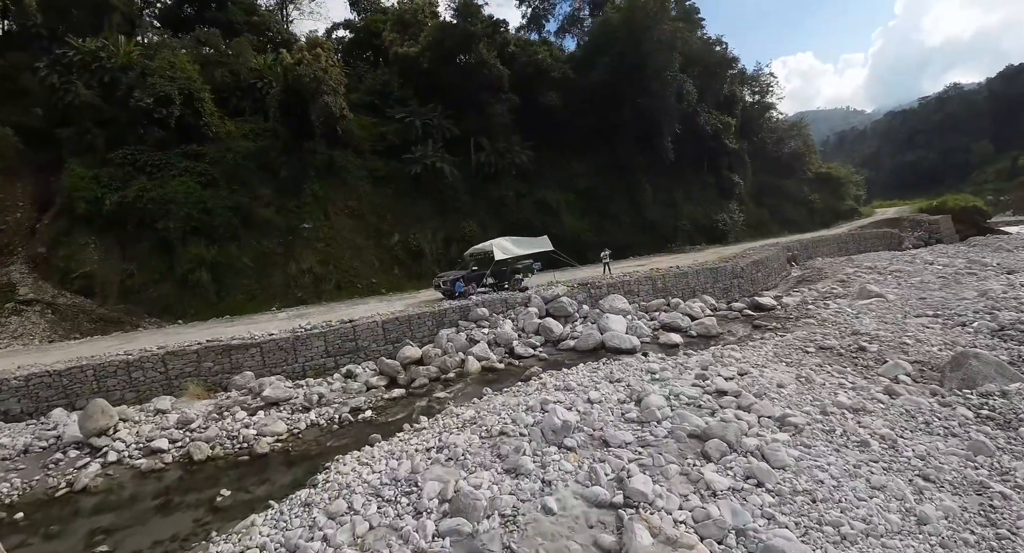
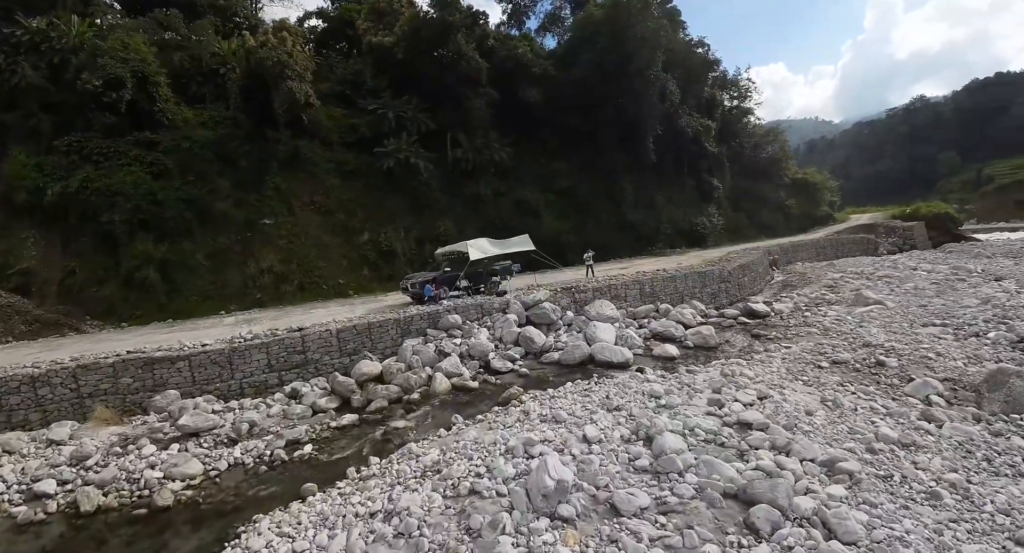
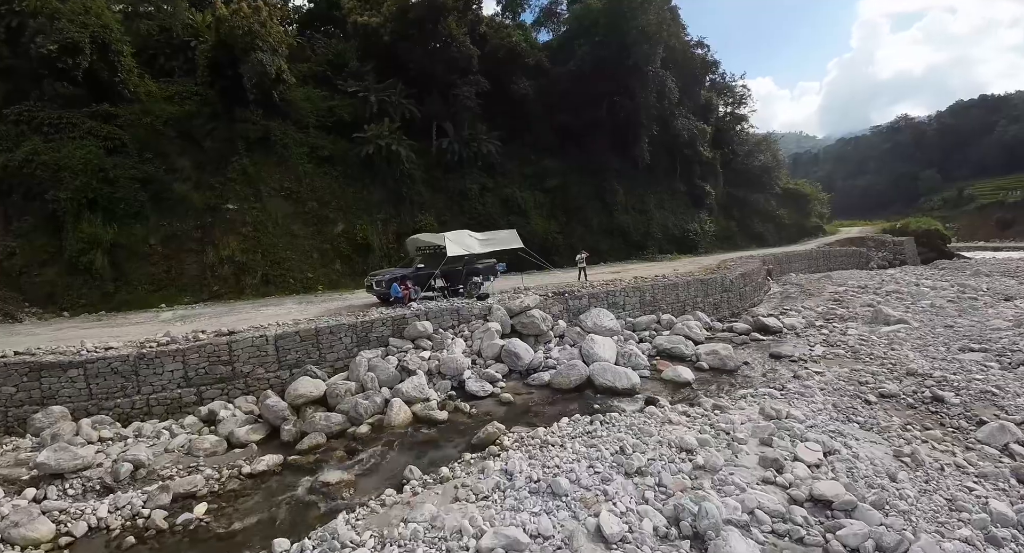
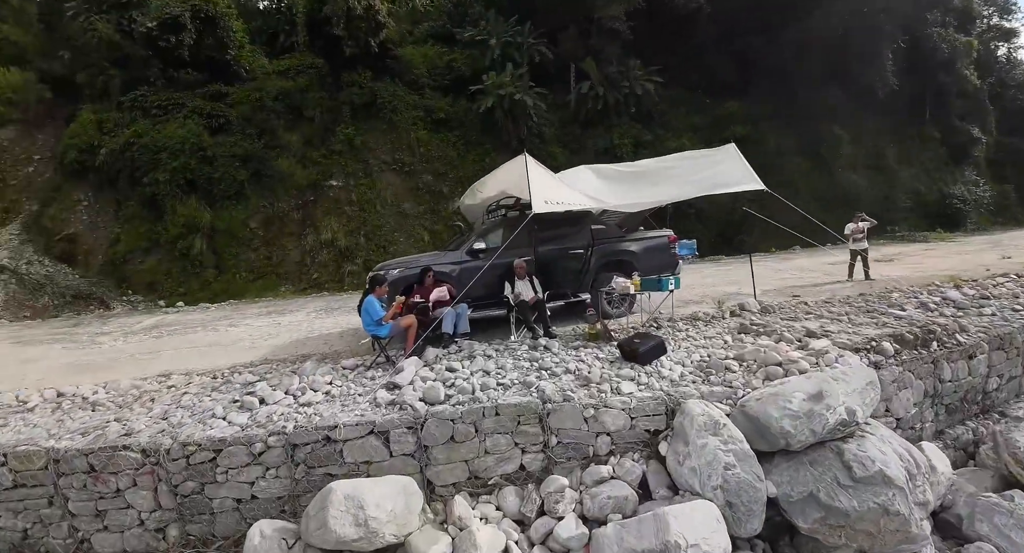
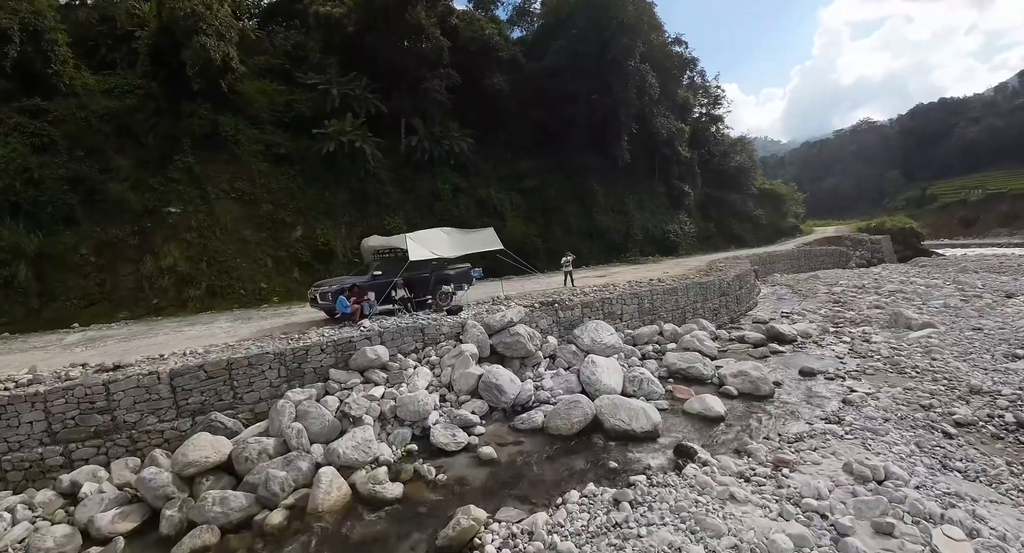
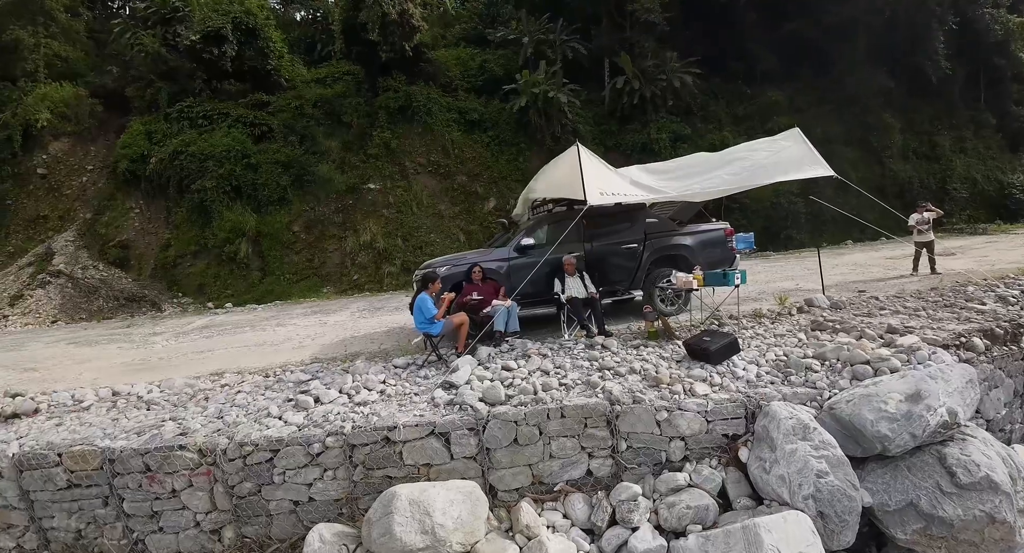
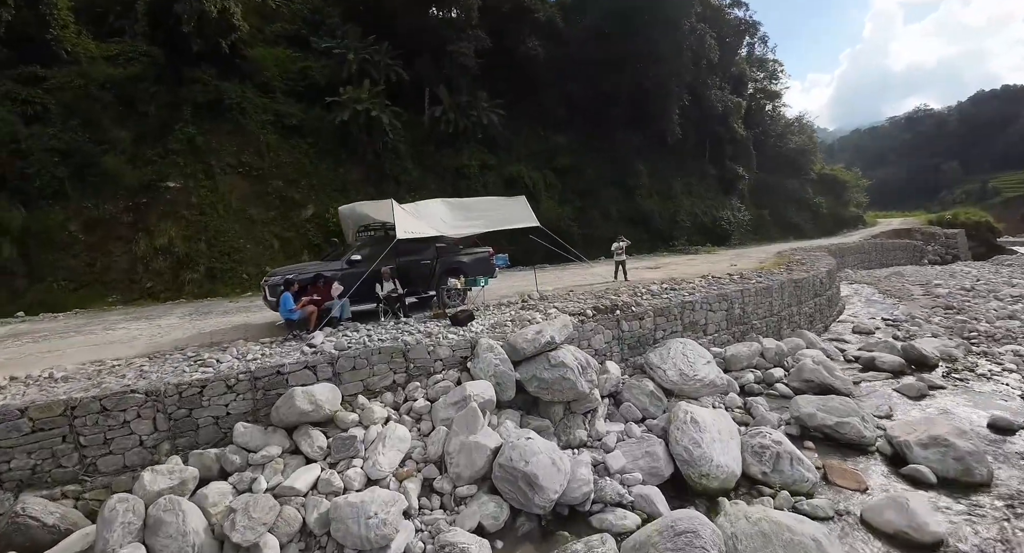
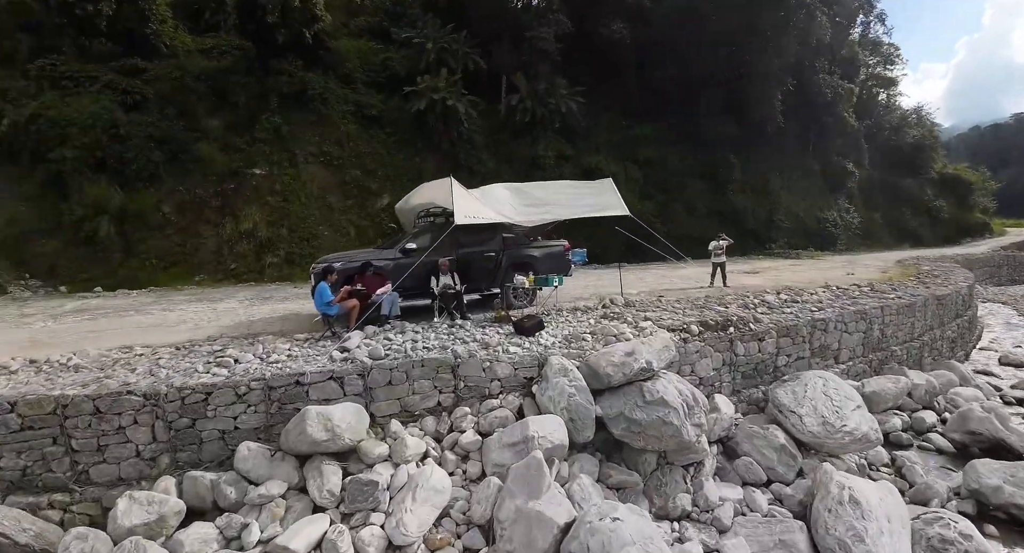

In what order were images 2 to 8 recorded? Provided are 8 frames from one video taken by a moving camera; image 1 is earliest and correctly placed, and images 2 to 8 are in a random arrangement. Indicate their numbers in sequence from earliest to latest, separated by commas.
2, 3, 5, 7, 8, 4, 6
